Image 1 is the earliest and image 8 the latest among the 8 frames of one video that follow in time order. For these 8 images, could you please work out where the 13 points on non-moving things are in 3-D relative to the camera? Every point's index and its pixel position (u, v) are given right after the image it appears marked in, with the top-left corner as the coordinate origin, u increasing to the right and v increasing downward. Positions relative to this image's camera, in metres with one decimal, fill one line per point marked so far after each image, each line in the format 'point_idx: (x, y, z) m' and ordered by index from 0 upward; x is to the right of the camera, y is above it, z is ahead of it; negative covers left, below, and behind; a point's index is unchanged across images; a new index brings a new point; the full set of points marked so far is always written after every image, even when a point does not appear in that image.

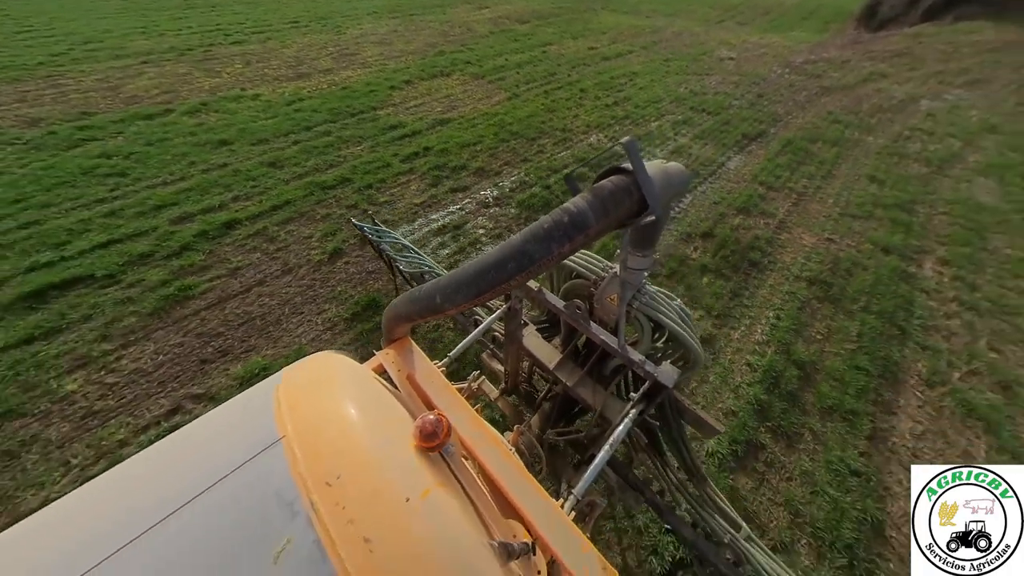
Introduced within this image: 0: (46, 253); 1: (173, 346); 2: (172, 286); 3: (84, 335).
0: (-12.3, +1.4, +5.1) m
1: (-7.3, -1.3, +4.0) m
2: (-8.4, +0.1, +4.6) m
3: (-9.4, -1.0, +4.1) m
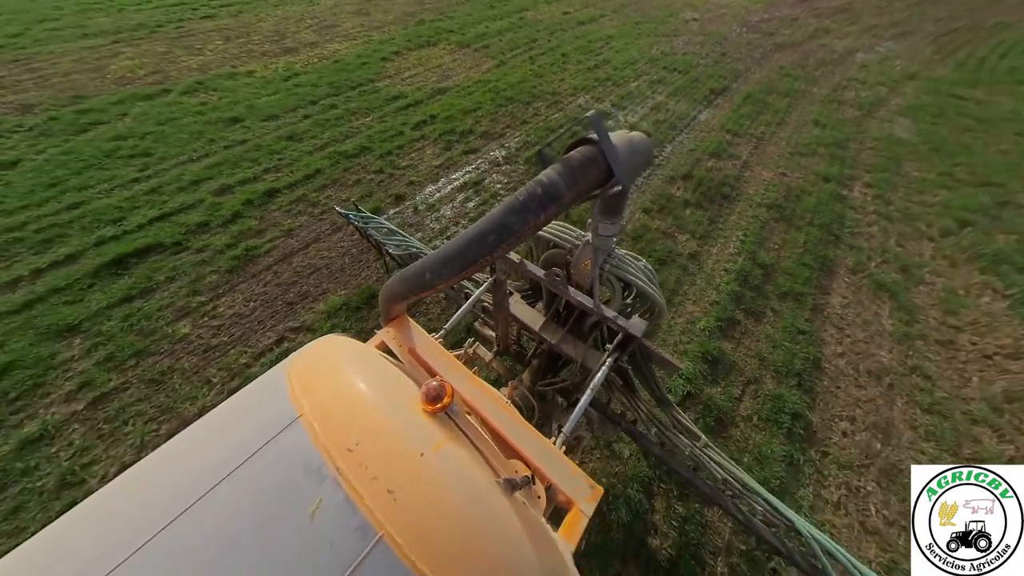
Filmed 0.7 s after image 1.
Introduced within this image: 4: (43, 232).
0: (-11.6, +2.0, +5.4) m
1: (-6.3, -0.2, +4.6) m
2: (-7.6, +1.1, +5.1) m
3: (-8.4, 0.0, +4.6) m
4: (-13.3, +2.0, +5.5) m
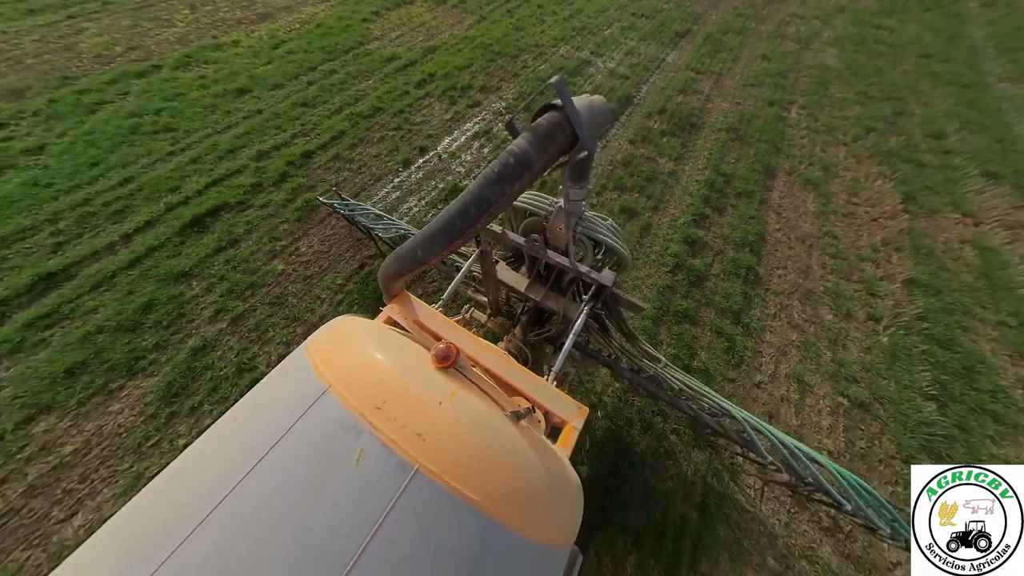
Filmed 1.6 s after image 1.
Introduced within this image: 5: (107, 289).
0: (-10.9, +3.1, +5.8) m
1: (-5.3, +1.6, +5.5) m
2: (-6.8, +2.8, +5.8) m
3: (-7.4, +1.5, +5.3) m
4: (-12.6, +2.9, +5.8) m
5: (-10.8, 0.0, +4.9) m
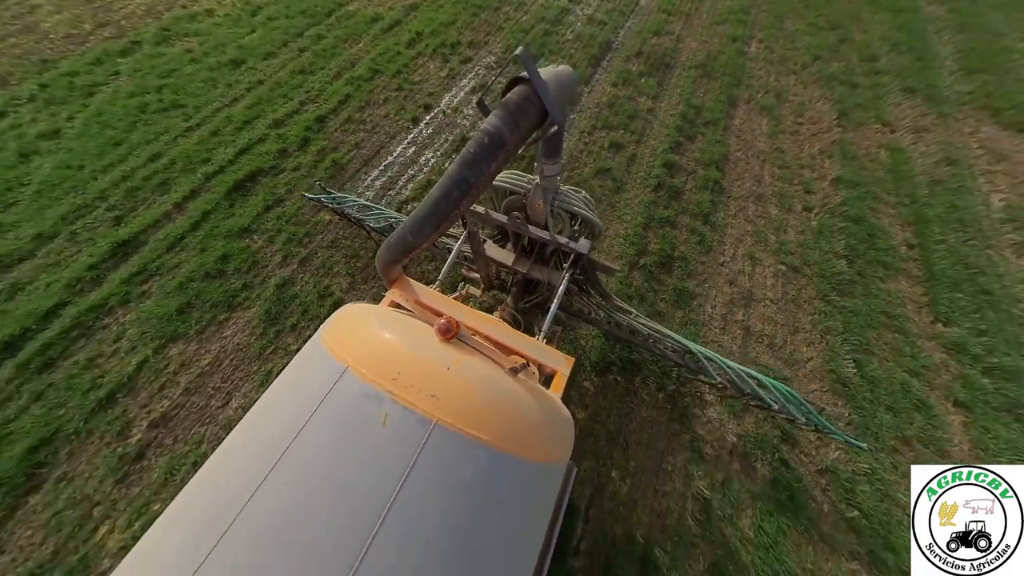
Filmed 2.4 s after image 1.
0: (-10.7, +4.3, +6.3) m
1: (-5.0, +3.5, +6.2) m
2: (-6.6, +4.5, +6.4) m
3: (-7.0, +3.1, +6.0) m
4: (-12.3, +3.9, +6.2) m
5: (-10.2, +1.2, +5.5) m
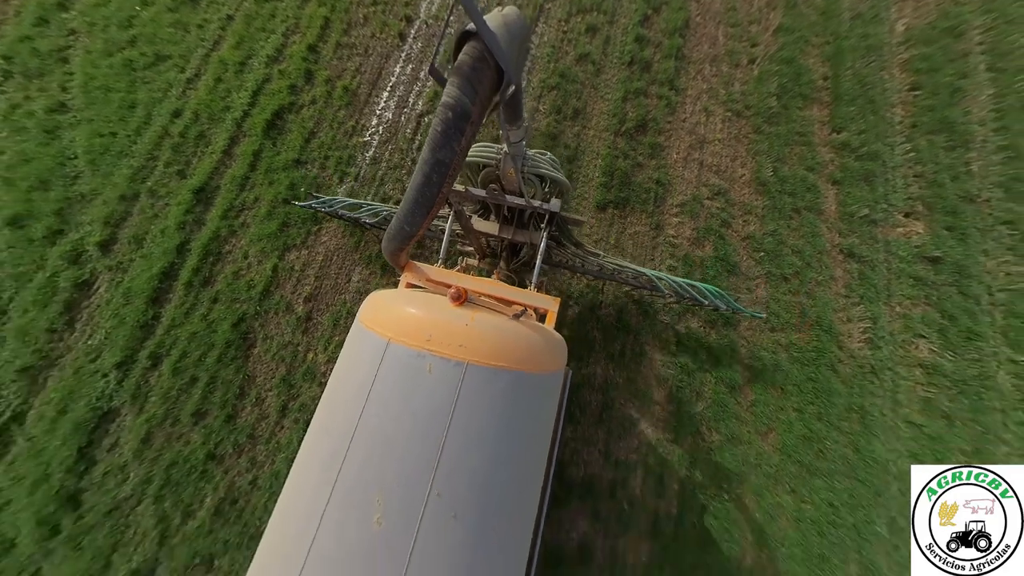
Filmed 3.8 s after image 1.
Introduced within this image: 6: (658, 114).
0: (-10.8, +6.7, +6.8) m
1: (-5.0, +7.1, +7.0) m
2: (-6.8, +7.7, +7.0) m
3: (-7.0, +6.2, +6.9) m
4: (-12.3, +6.0, +6.8) m
5: (-9.6, +3.7, +6.6) m
6: (+5.8, +6.9, +7.1) m
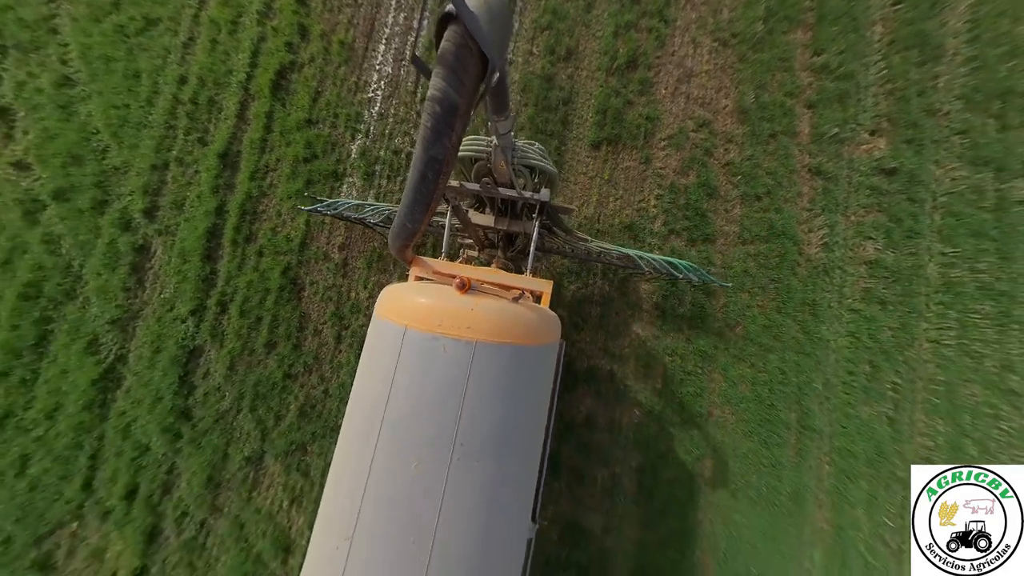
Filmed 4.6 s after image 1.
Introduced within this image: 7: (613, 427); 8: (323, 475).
0: (-11.0, +8.5, +7.1) m
1: (-5.3, +9.2, +7.2) m
2: (-7.1, +9.7, +7.2) m
3: (-7.1, +8.2, +7.1) m
4: (-12.4, +7.6, +7.1) m
5: (-9.6, +5.5, +7.1) m
6: (+5.6, +9.9, +7.4) m
7: (+3.7, -5.2, +6.6) m
8: (-6.9, -6.8, +6.5) m
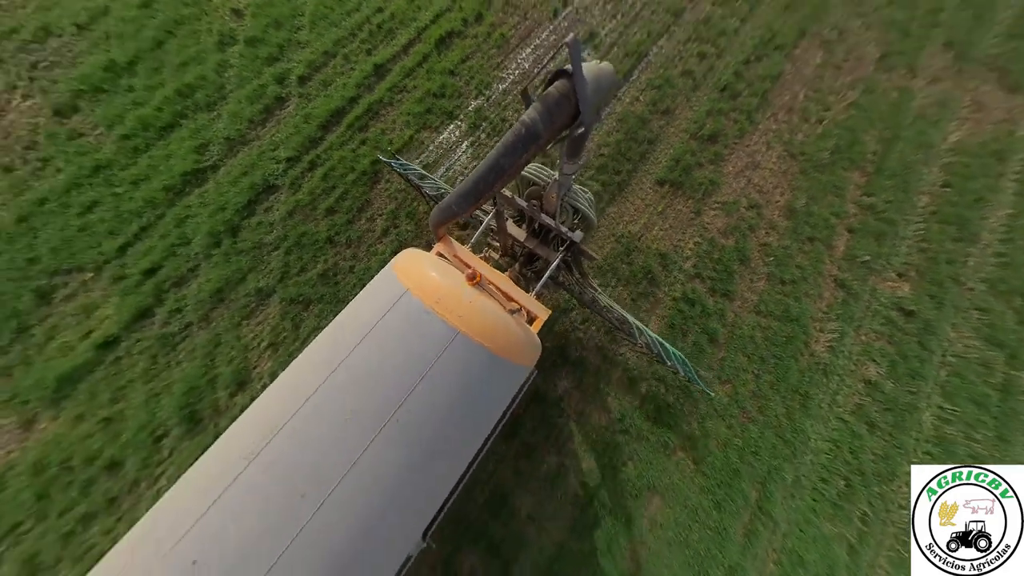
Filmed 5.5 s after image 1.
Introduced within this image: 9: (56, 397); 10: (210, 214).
0: (-4.8, +13.6, +9.1) m
1: (+0.7, +11.8, +9.1) m
2: (-0.7, +13.0, +9.1) m
3: (-1.4, +11.7, +9.0) m
4: (-6.5, +13.4, +9.1) m
5: (-4.8, +10.4, +8.8) m
6: (+10.7, +7.6, +8.8) m
7: (+2.5, -5.0, +6.7) m
8: (-7.8, -1.8, +6.9) m
9: (-16.3, -3.9, +6.4) m
10: (-12.6, +3.1, +7.4) m
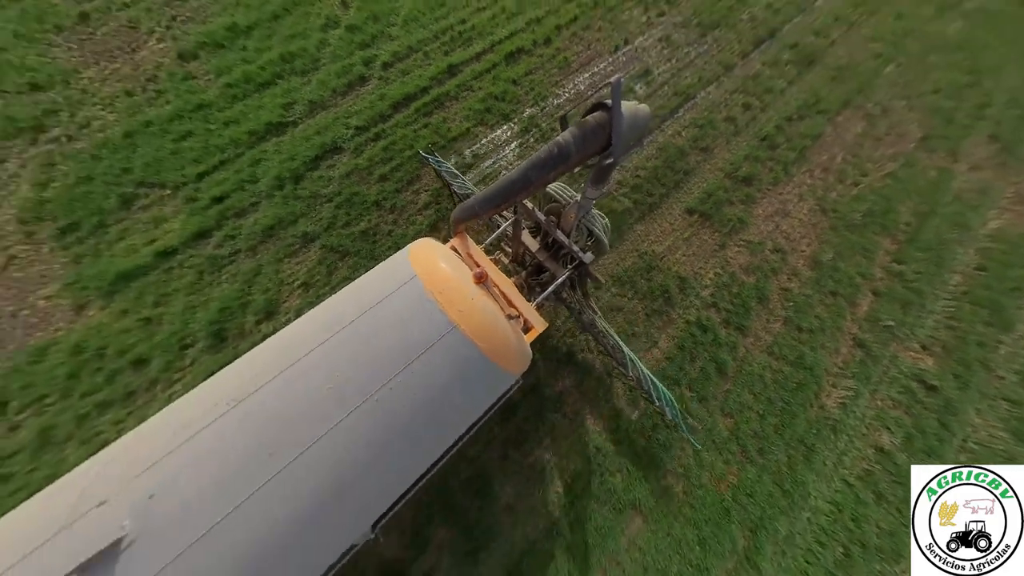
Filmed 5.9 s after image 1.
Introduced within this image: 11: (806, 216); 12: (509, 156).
0: (-1.0, +14.5, +10.3) m
1: (+4.0, +11.6, +10.0) m
2: (+2.8, +13.1, +10.2) m
3: (+1.9, +12.0, +9.9) m
4: (-2.7, +14.7, +10.3) m
5: (-1.7, +11.4, +9.8) m
6: (+13.0, +5.6, +9.2) m
7: (+2.3, -5.0, +6.7) m
8: (-7.1, +0.2, +7.4) m
9: (-15.9, -0.1, +7.0) m
10: (-10.9, +5.9, +8.3) m
11: (+14.5, +3.6, +8.8) m
12: (+0.1, +6.9, +9.0) m
